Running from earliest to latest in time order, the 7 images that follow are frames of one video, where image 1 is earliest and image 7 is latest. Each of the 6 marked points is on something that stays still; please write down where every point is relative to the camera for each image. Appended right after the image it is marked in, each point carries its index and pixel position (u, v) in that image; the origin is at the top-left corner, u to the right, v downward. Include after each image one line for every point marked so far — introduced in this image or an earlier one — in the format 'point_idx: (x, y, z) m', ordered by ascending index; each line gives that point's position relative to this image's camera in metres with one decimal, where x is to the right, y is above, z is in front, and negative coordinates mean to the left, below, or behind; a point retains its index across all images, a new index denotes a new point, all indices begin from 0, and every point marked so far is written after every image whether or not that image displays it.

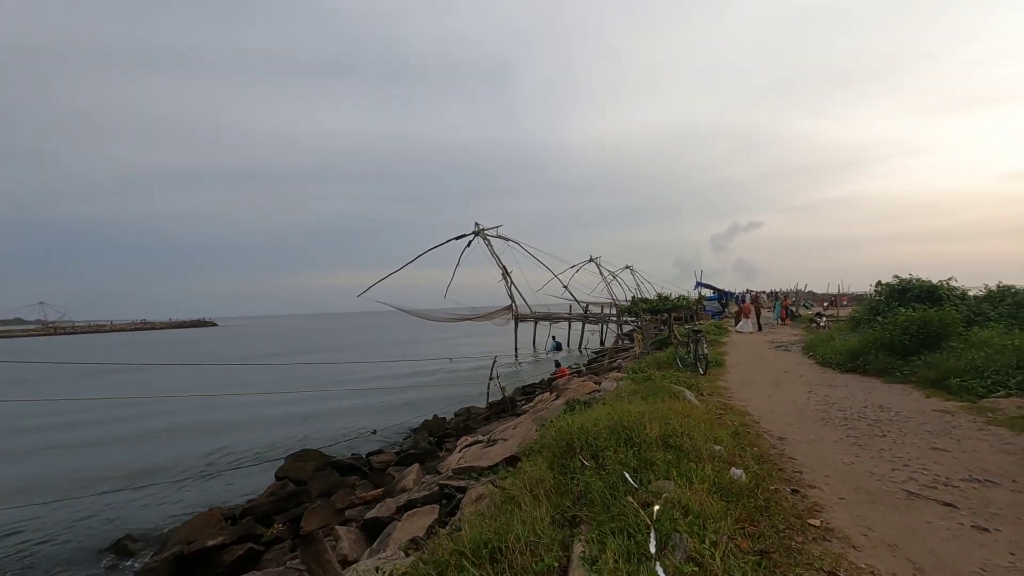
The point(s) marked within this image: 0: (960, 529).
0: (+3.5, -1.9, +4.2) m
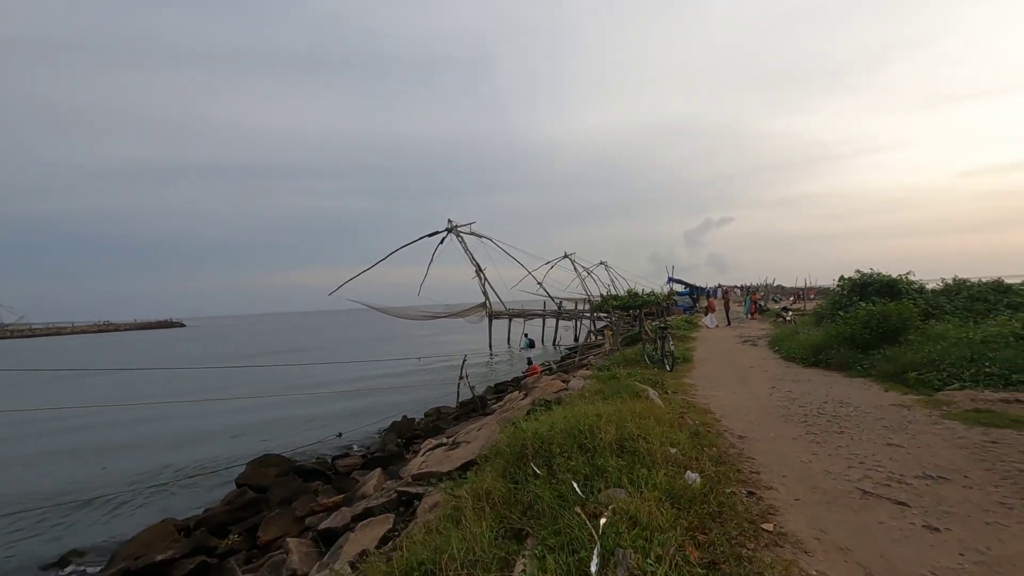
0: (+3.1, -1.9, +4.2) m
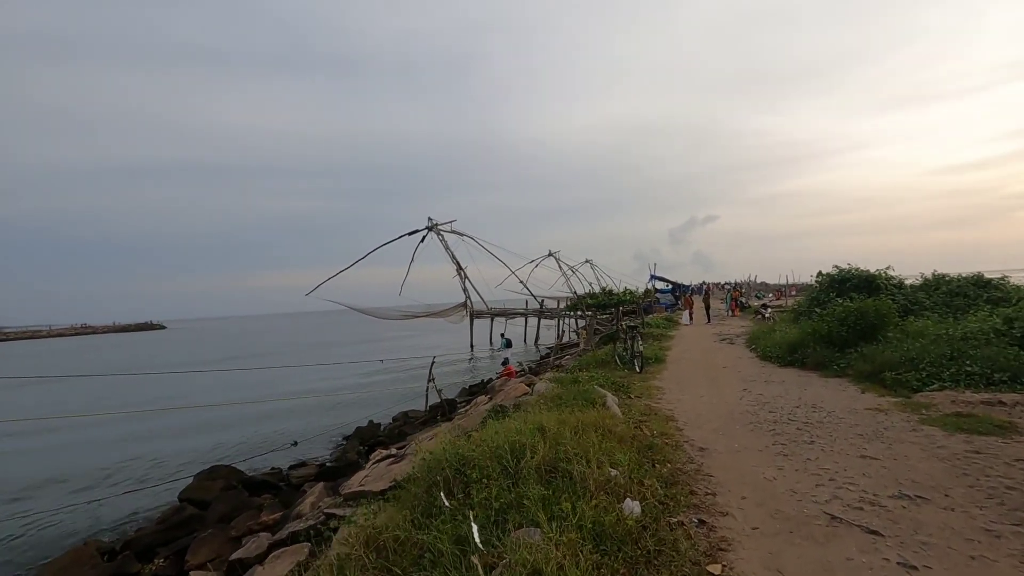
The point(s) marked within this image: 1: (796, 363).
0: (+2.5, -1.8, +3.5) m
1: (+6.5, -1.7, +12.3) m
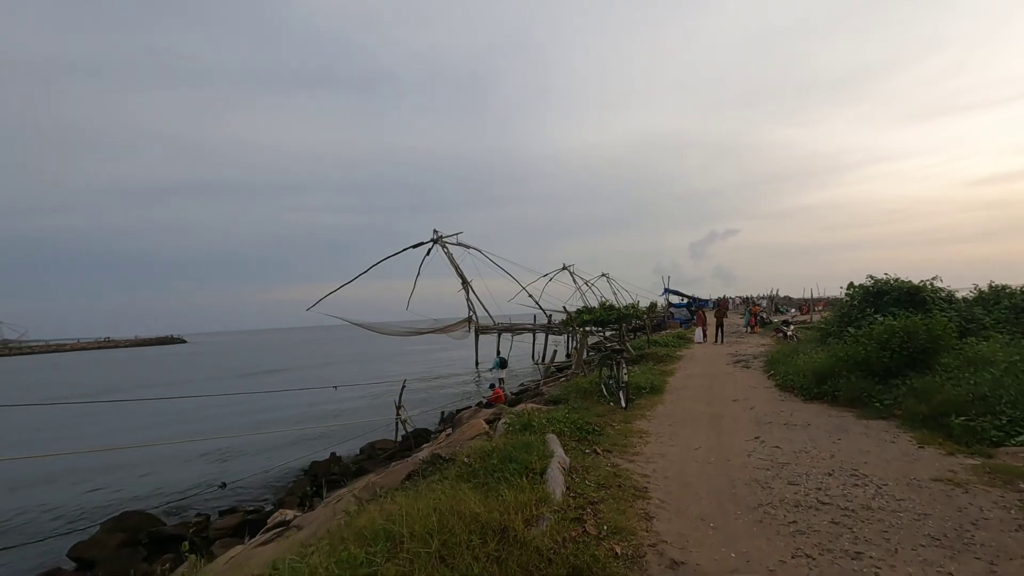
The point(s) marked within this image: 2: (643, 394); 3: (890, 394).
0: (+1.3, -1.9, +1.2) m
1: (+5.7, -2.0, +9.8) m
2: (+2.6, -2.1, +10.7) m
3: (+6.1, -1.7, +8.7) m
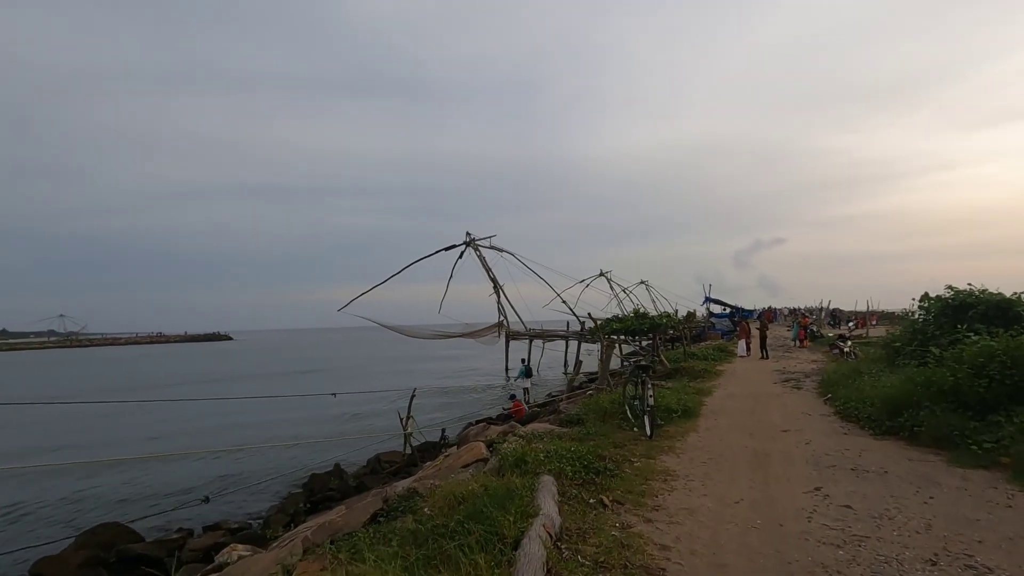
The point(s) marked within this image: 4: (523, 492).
0: (+0.8, -1.8, -0.3) m
1: (+5.8, -2.1, +7.9) m
2: (+2.7, -2.2, +9.1) m
3: (+6.1, -1.8, +6.8) m
4: (+0.1, -1.8, +4.7) m
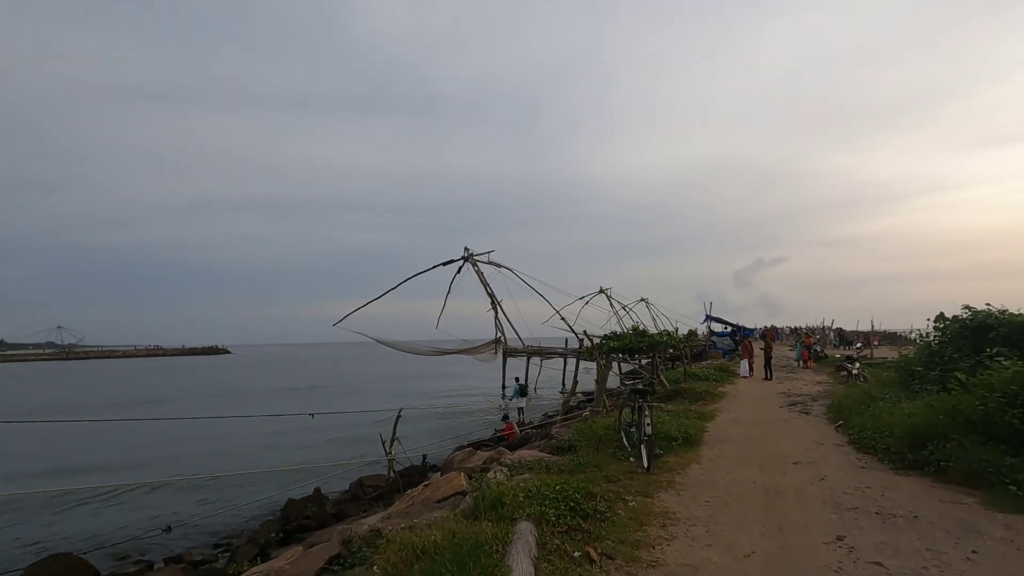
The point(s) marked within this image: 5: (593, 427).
0: (+0.6, -1.8, -1.1) m
1: (+5.5, -2.4, +7.2) m
2: (+2.5, -2.5, +8.3) m
3: (+5.9, -2.1, +6.1) m
4: (-0.1, -1.9, +3.9) m
5: (+1.5, -2.6, +10.1) m
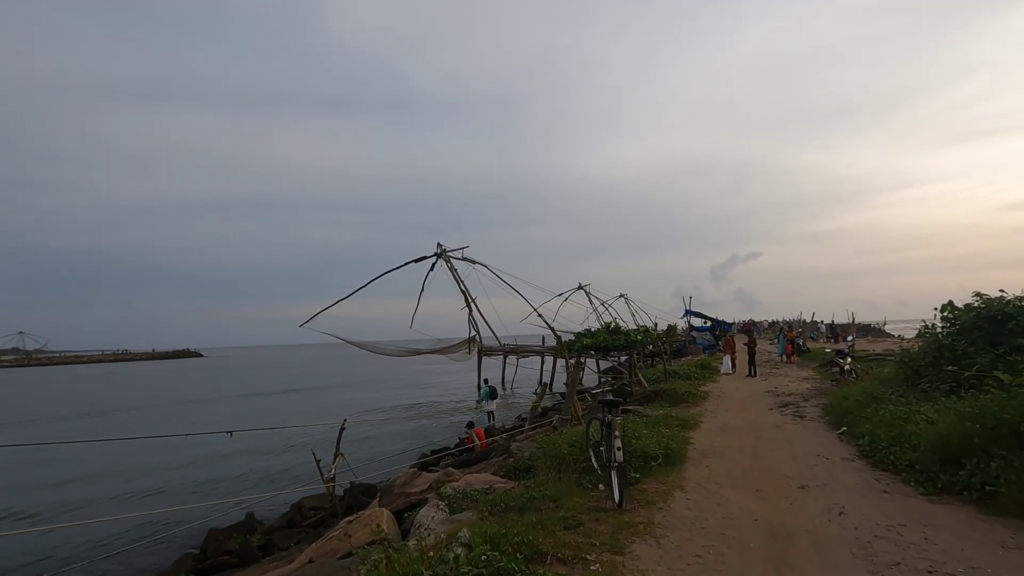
0: (+0.2, -1.7, -2.7) m
1: (+4.8, -2.2, +5.7) m
2: (+1.8, -2.3, +6.8) m
3: (+5.2, -1.8, +4.6) m
4: (-0.7, -1.7, +2.3) m
5: (+0.7, -2.4, +8.5) m
